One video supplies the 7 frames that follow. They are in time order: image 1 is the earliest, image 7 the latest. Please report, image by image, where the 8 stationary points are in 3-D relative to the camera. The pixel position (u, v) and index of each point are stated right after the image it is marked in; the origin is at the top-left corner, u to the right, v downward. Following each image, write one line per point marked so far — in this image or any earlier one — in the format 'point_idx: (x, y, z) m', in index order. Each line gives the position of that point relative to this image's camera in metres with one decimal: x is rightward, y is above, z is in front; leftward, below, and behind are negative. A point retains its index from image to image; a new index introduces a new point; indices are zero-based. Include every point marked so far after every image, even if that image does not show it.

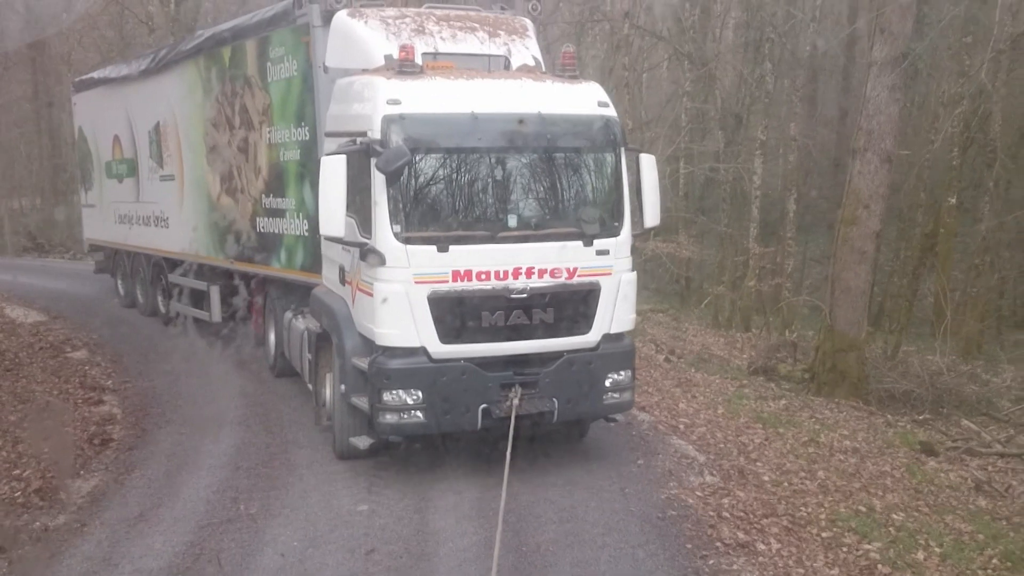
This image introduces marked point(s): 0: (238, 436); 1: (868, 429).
0: (-2.1, -1.1, +8.5) m
1: (+3.6, -1.4, +11.2) m
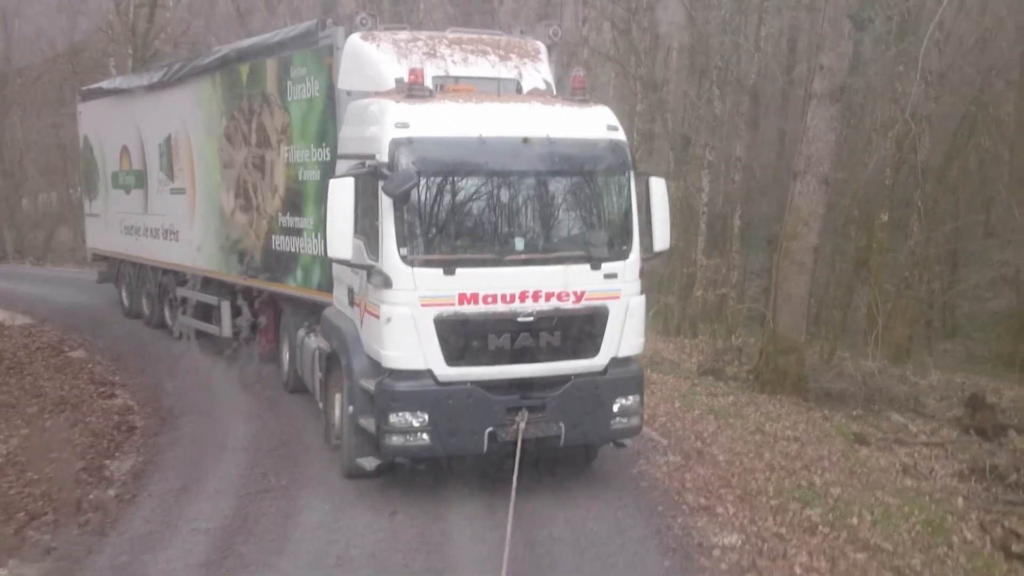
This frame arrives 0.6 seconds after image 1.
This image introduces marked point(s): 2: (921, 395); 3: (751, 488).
0: (-2.2, -1.2, +9.4) m
1: (+3.4, -1.5, +12.4) m
2: (+5.7, -1.5, +15.1) m
3: (+1.9, -1.6, +8.6) m
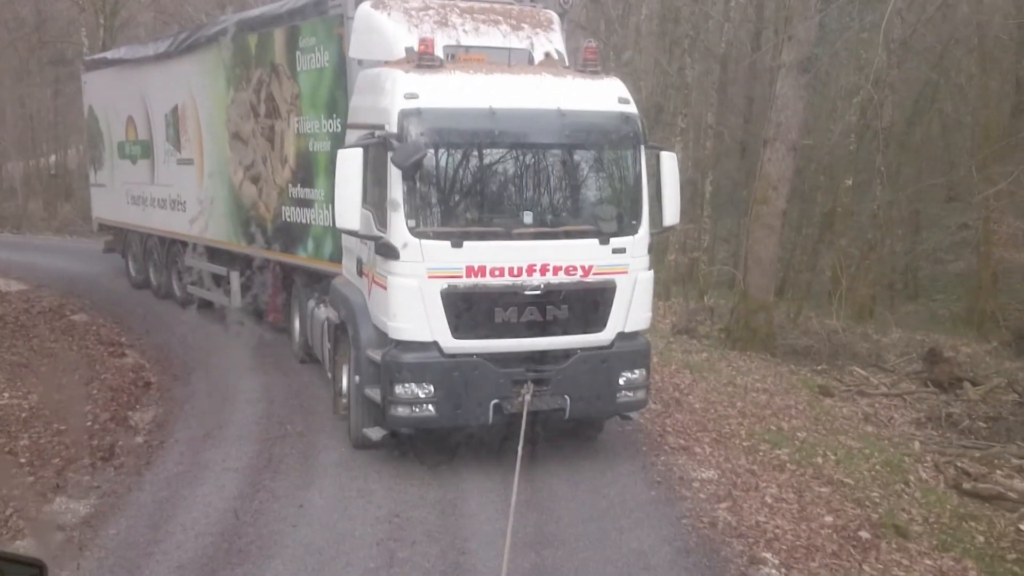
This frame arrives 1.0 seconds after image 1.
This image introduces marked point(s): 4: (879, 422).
0: (-2.3, -0.8, +10.0) m
1: (+3.2, -1.1, +13.2) m
2: (+5.4, -0.9, +16.0) m
3: (+1.8, -1.2, +9.4) m
4: (+3.9, -1.4, +11.6) m
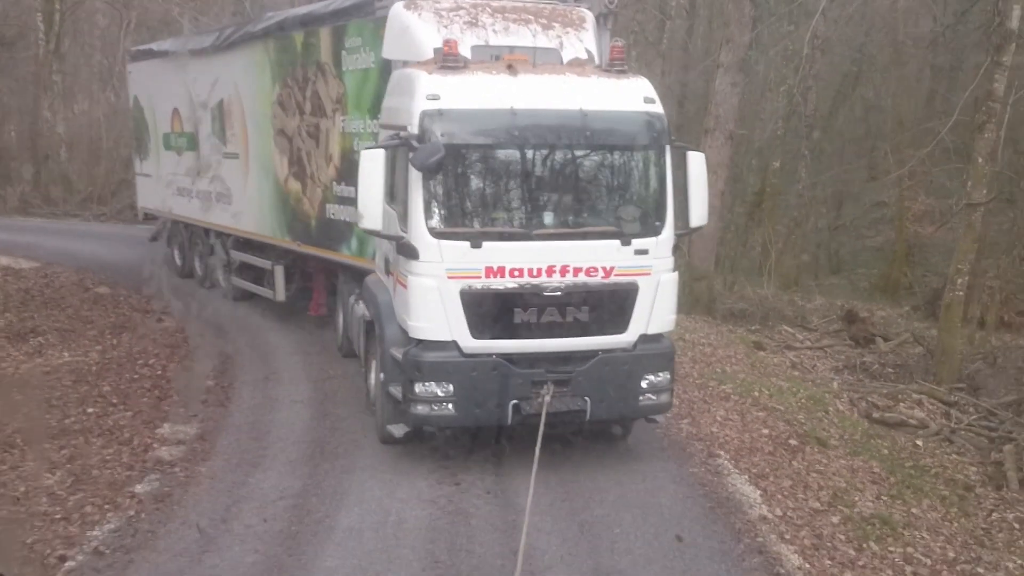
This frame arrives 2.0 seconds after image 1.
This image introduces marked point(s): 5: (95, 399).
0: (-2.4, -0.5, +11.9) m
1: (+2.9, -0.6, +15.4) m
2: (+5.0, -0.4, +18.2) m
3: (+1.8, -0.9, +11.5) m
4: (+3.7, -1.0, +13.8) m
5: (-3.8, -1.0, +9.8) m
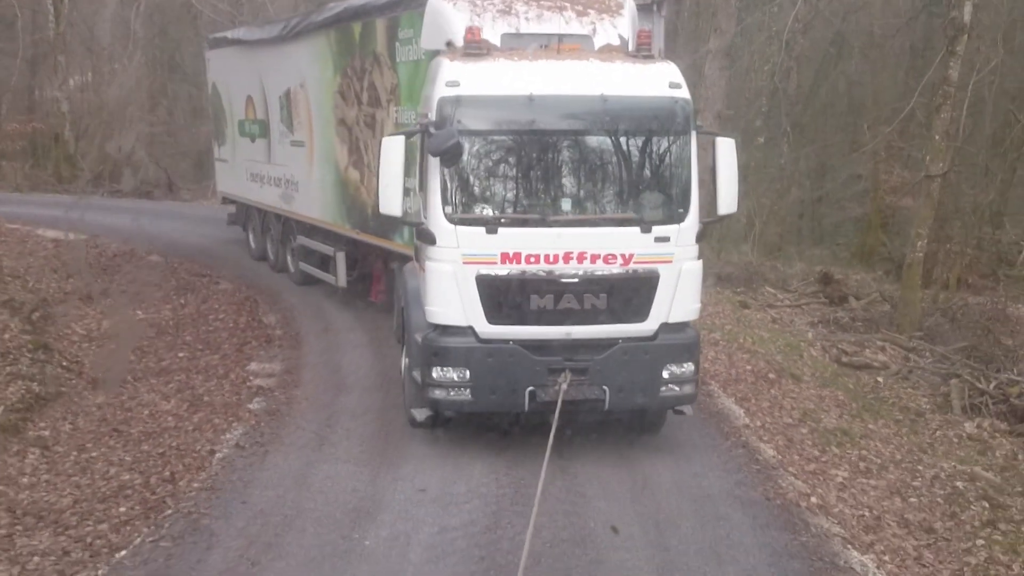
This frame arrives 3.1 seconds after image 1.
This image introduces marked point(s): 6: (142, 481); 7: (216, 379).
0: (-2.2, -0.1, +13.6) m
1: (+3.1, -0.1, +17.2) m
2: (+5.1, +0.2, +20.1) m
3: (+2.0, -0.4, +13.3) m
4: (+3.9, -0.5, +15.7) m
5: (-3.5, -0.6, +11.6) m
6: (-2.5, -1.3, +7.3) m
7: (-2.7, -0.8, +10.1) m
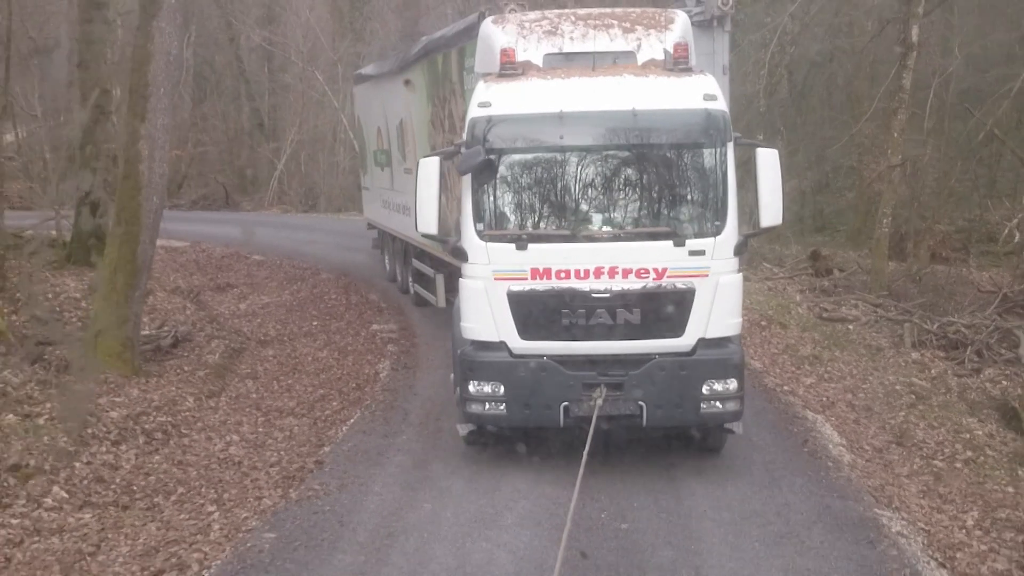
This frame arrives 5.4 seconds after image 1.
0: (-1.4, +0.2, +17.2) m
1: (+3.8, +0.4, +20.7) m
2: (+5.9, +0.7, +23.6) m
3: (+2.7, 0.0, +16.8) m
4: (+4.6, 0.0, +19.2) m
5: (-2.8, -0.4, +15.2) m
6: (-1.8, -1.0, +10.9) m
7: (-2.0, -0.6, +13.6) m
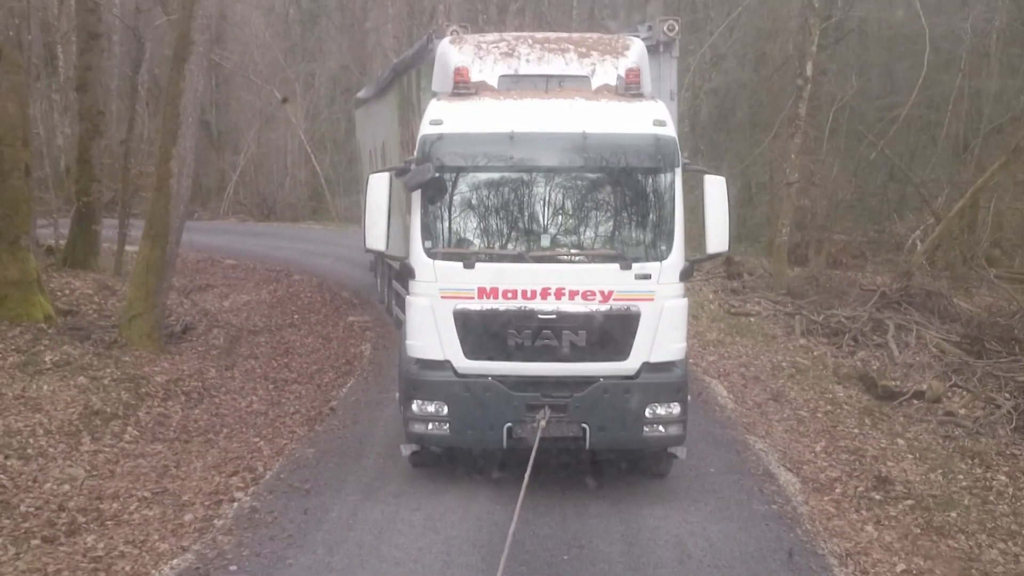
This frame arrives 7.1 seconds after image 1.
0: (-2.3, +0.2, +19.6) m
1: (+2.7, +0.3, +23.5) m
2: (+4.6, +0.6, +26.5) m
3: (+1.9, 0.0, +19.5) m
4: (+3.6, 0.0, +22.0) m
5: (-3.6, -0.4, +17.5) m
6: (-2.3, -0.9, +13.3) m
7: (-2.7, -0.6, +16.0) m
